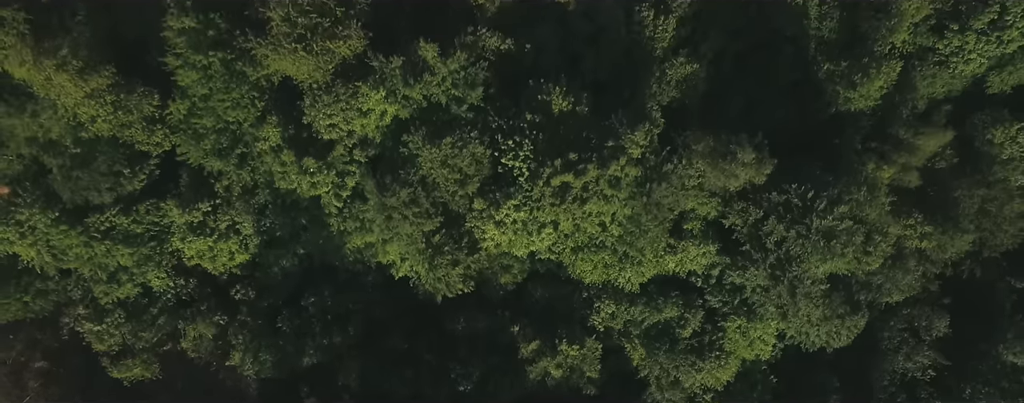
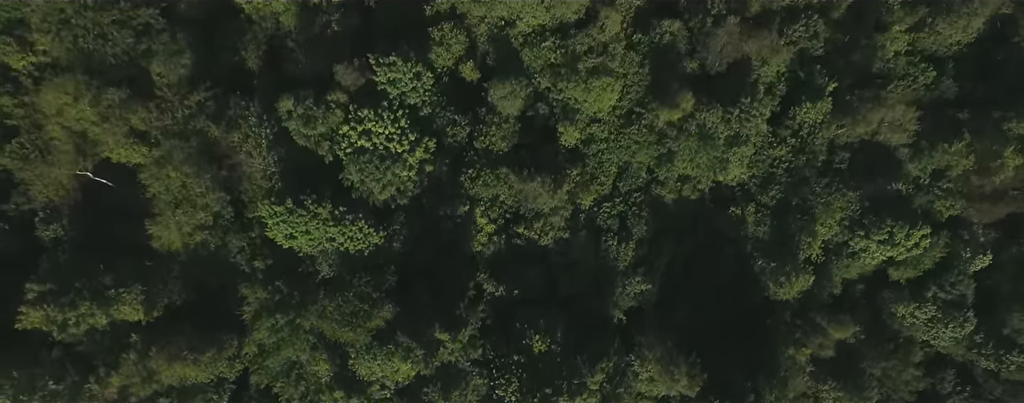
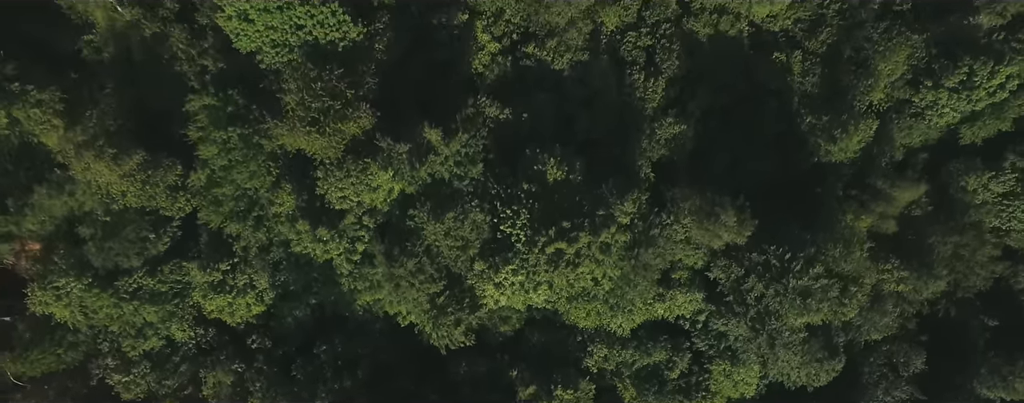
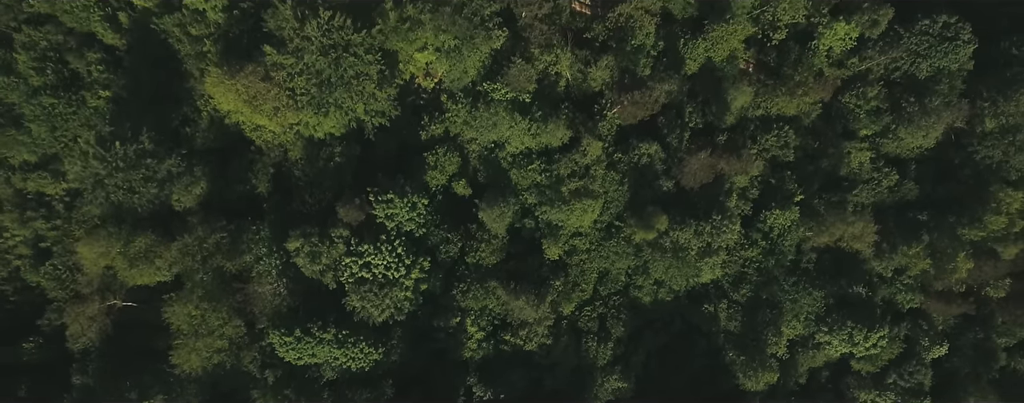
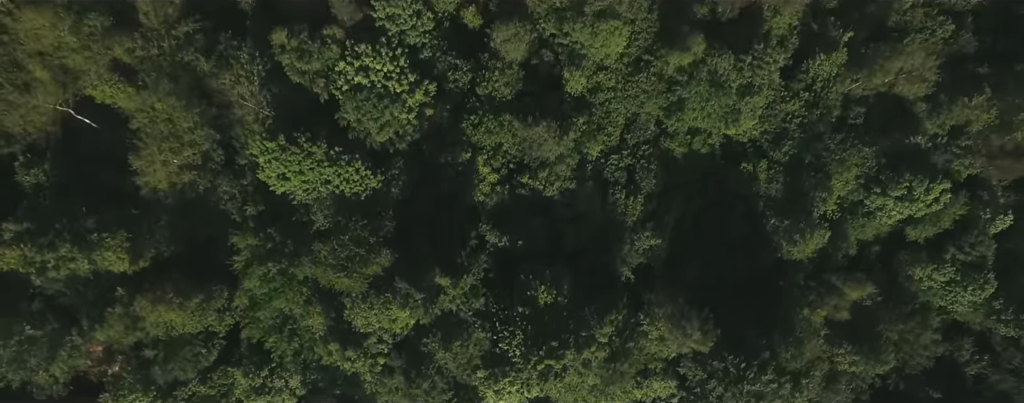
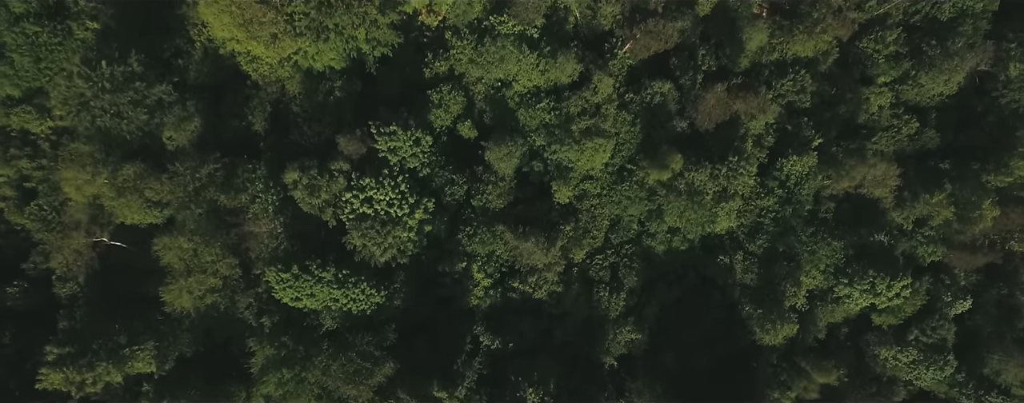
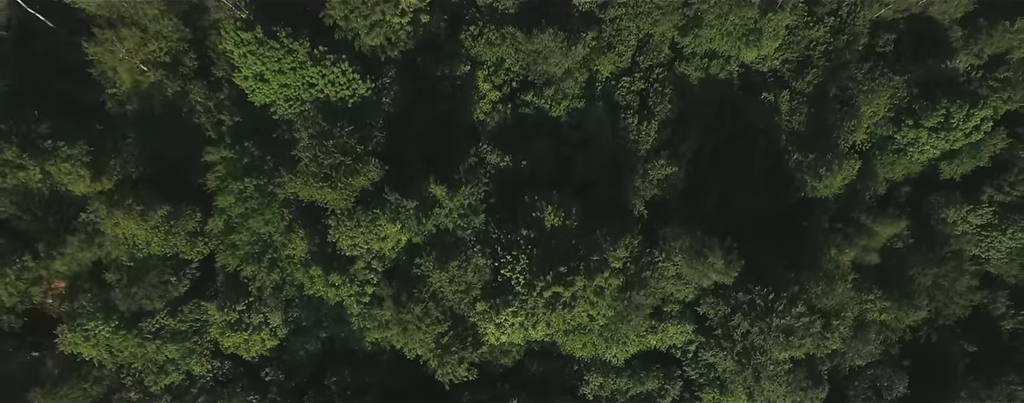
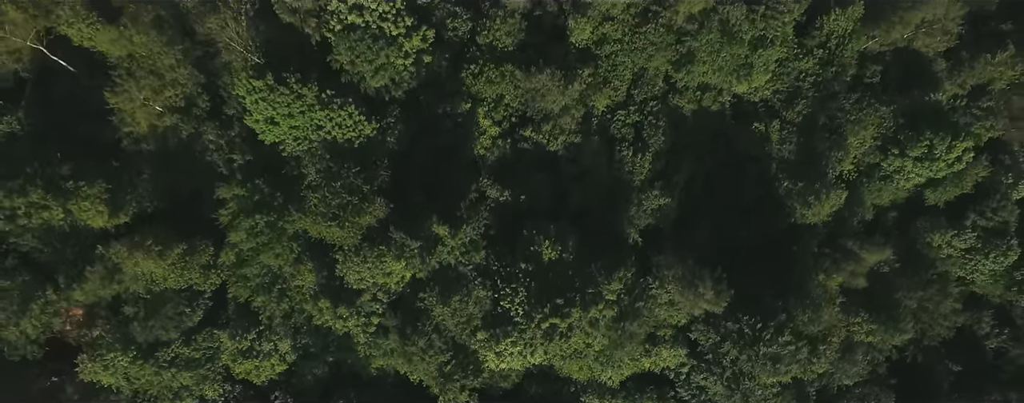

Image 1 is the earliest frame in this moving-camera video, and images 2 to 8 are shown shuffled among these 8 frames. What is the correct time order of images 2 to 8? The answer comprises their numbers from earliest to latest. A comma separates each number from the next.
3, 7, 8, 5, 2, 6, 4
